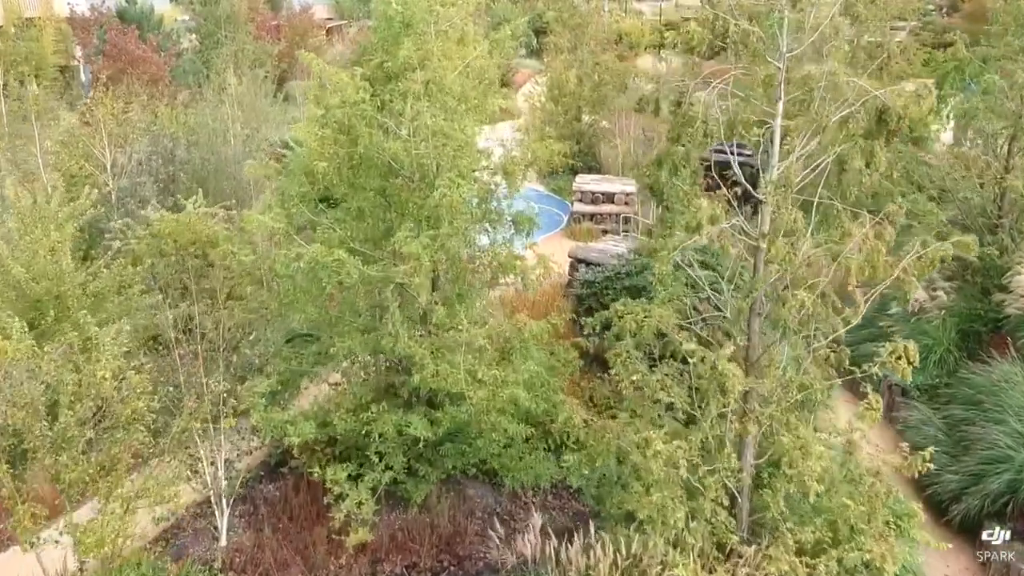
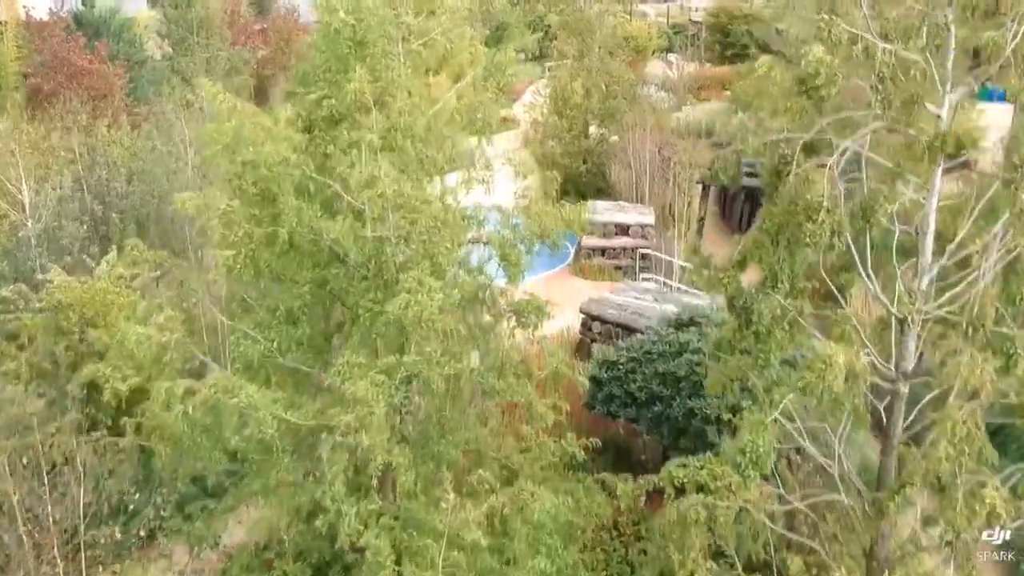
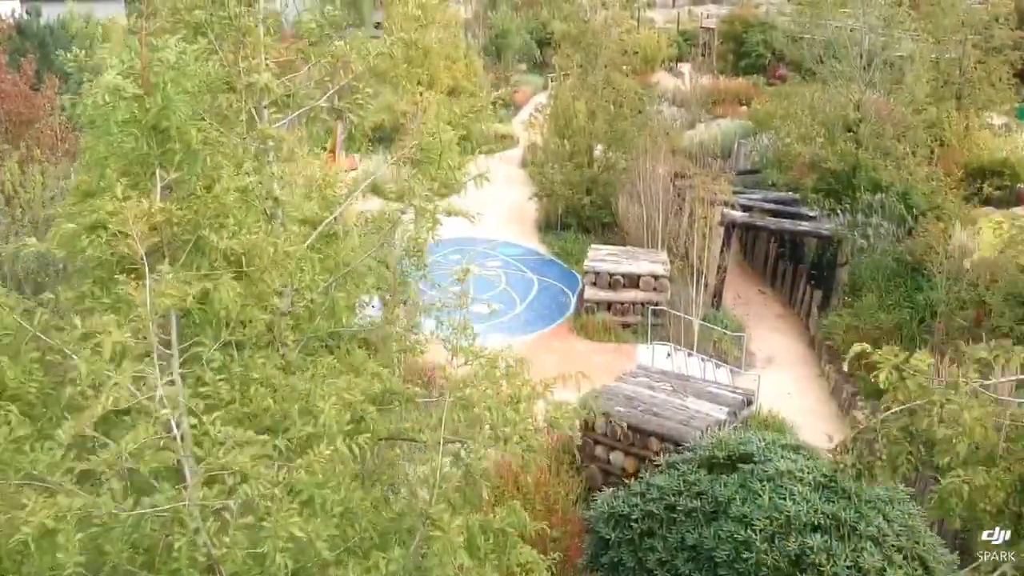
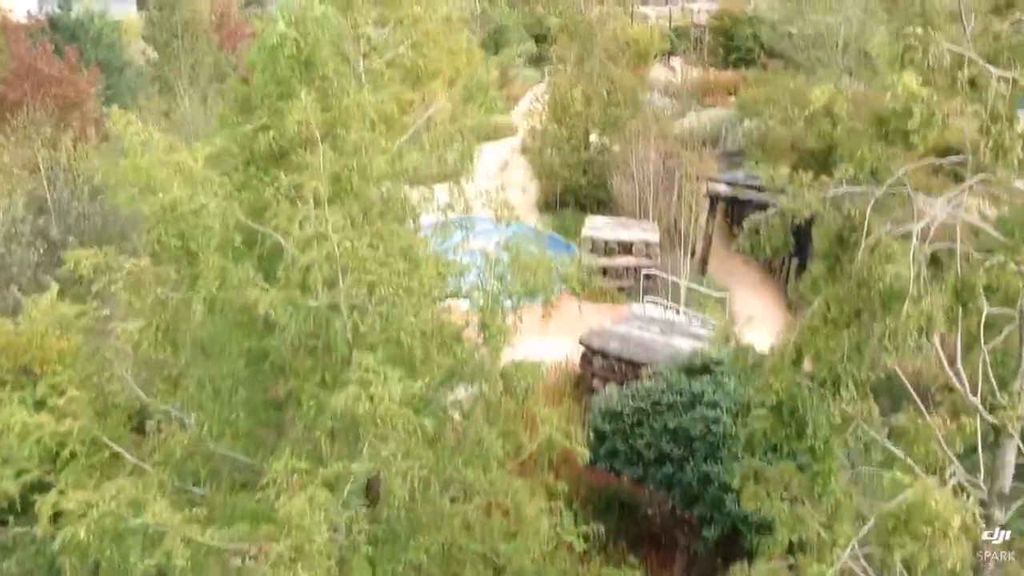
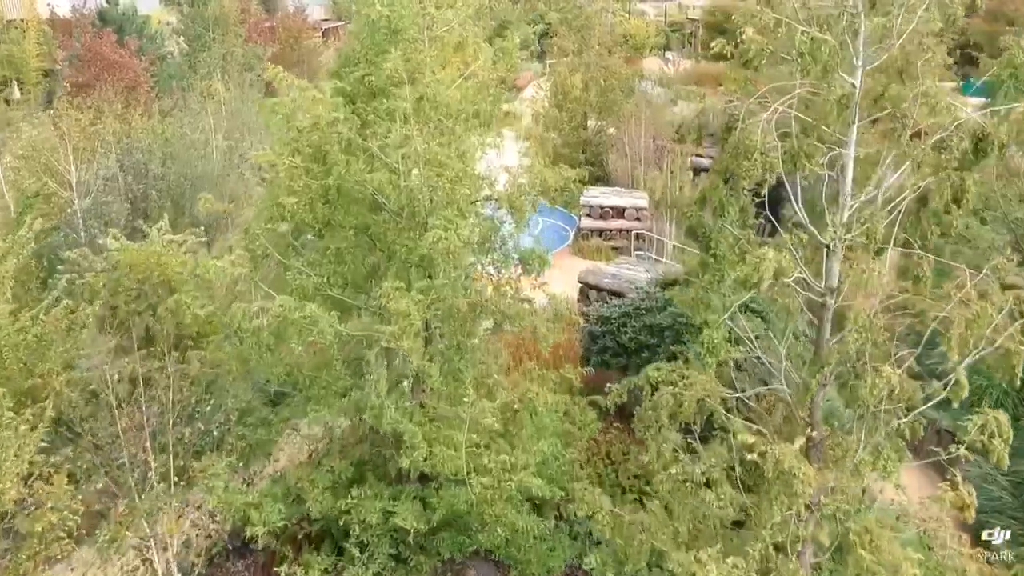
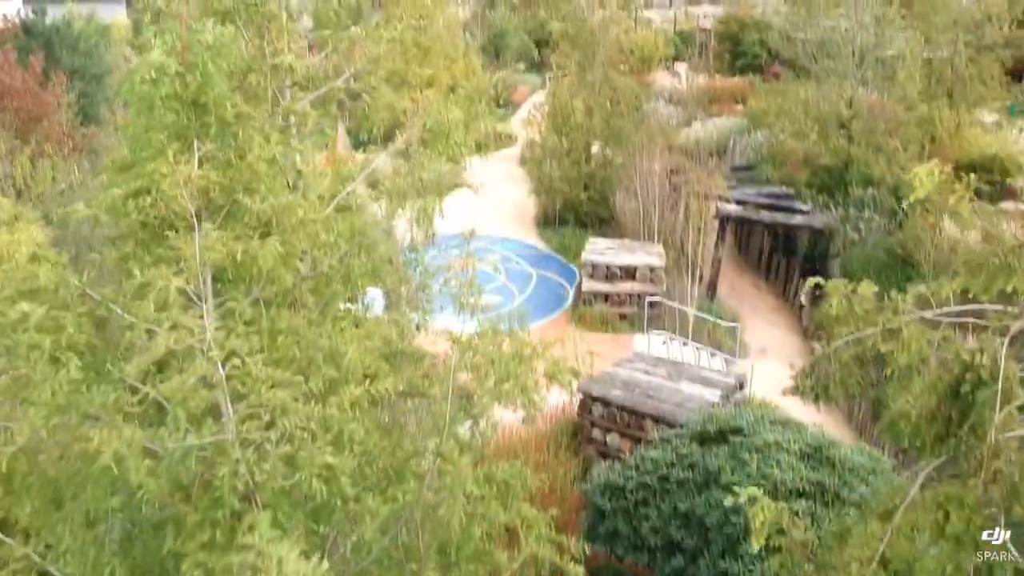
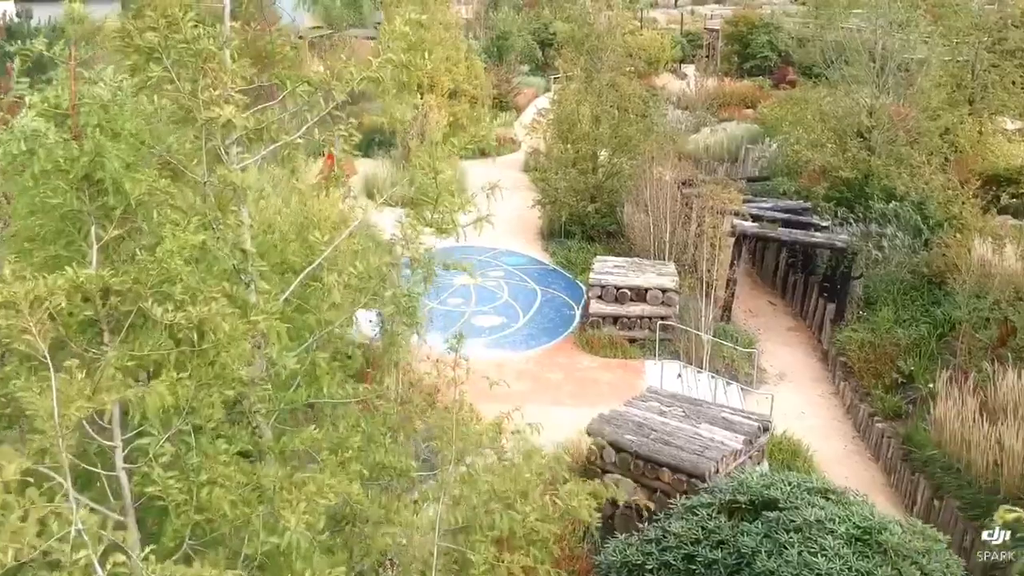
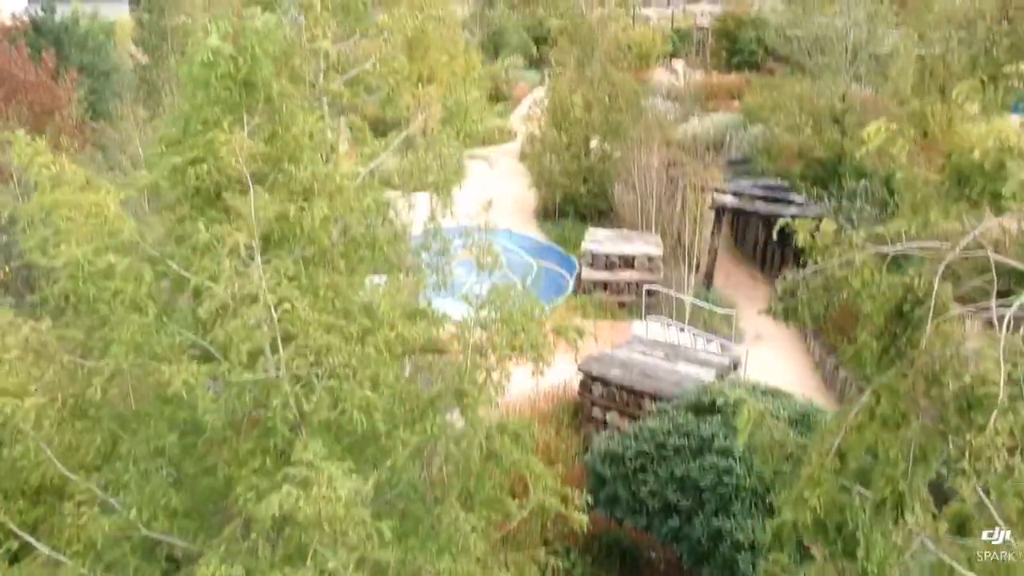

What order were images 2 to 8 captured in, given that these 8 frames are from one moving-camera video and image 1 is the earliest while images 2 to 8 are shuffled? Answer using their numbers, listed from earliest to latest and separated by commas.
5, 2, 4, 8, 6, 3, 7
